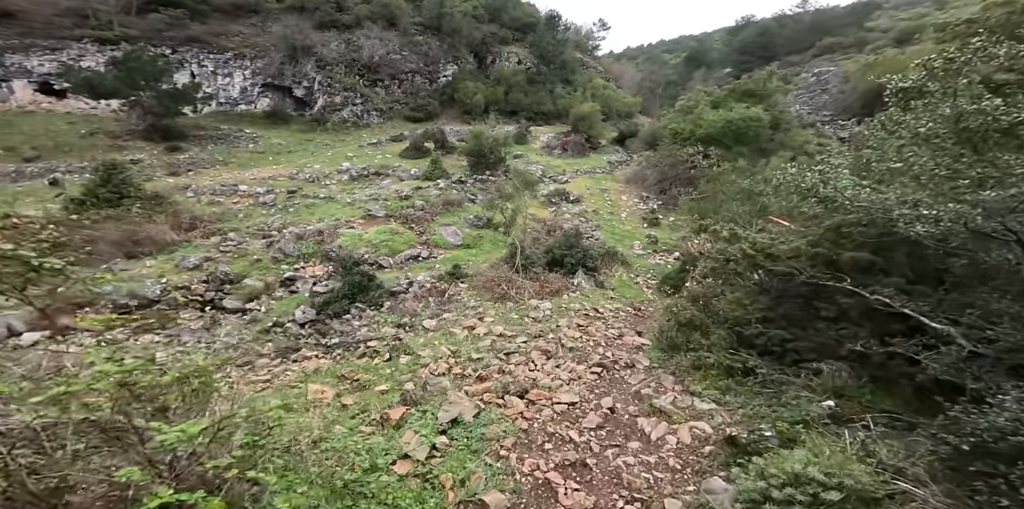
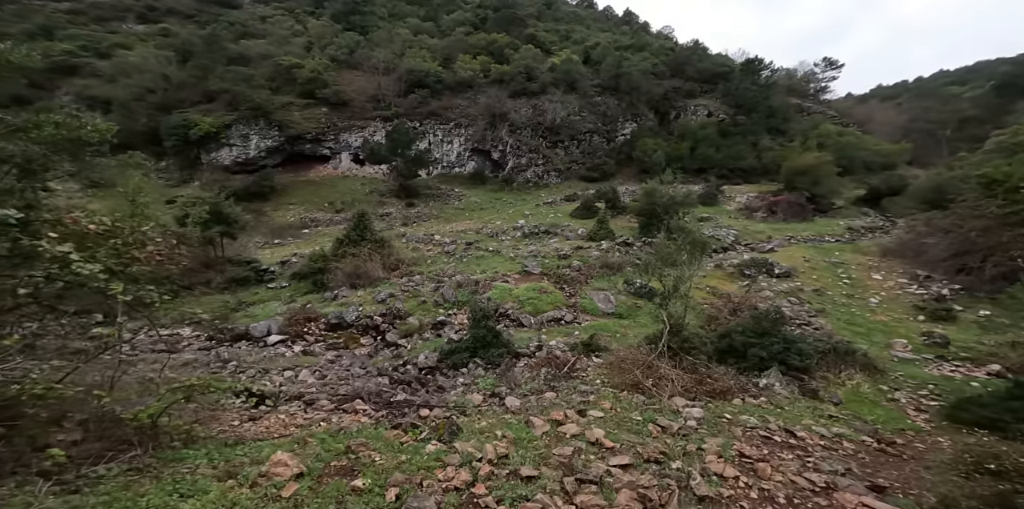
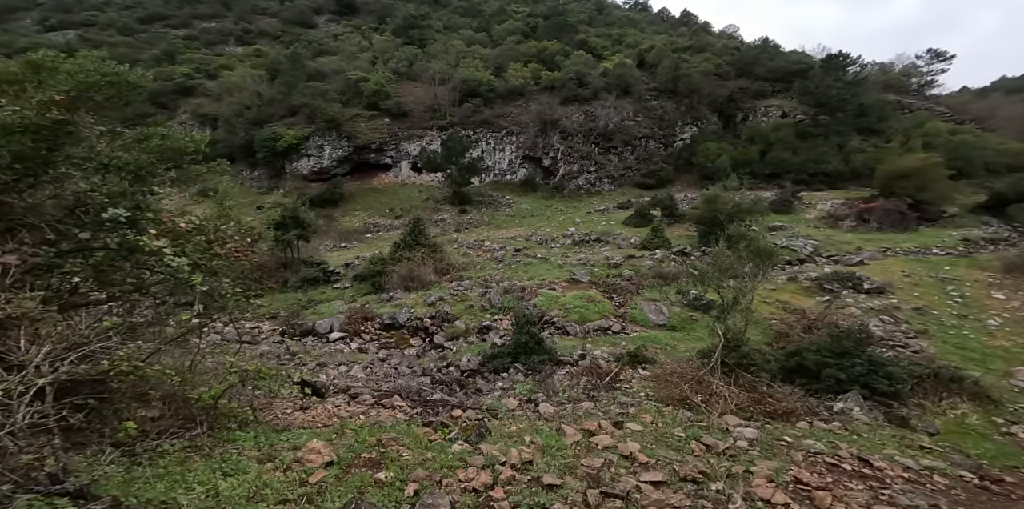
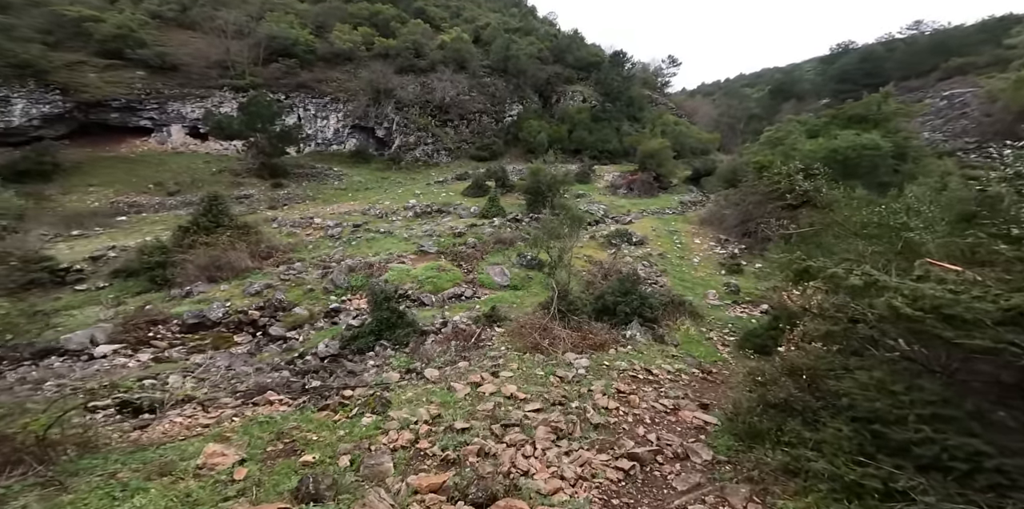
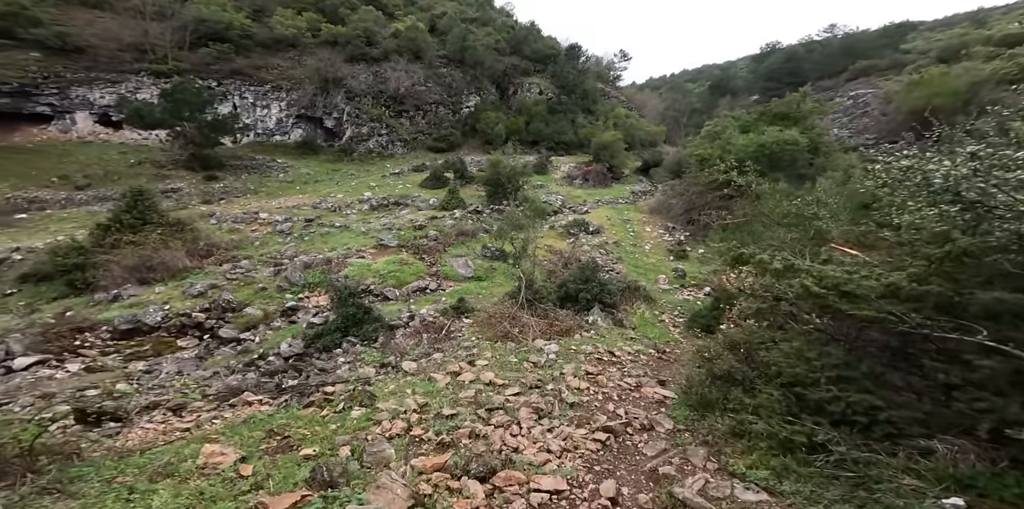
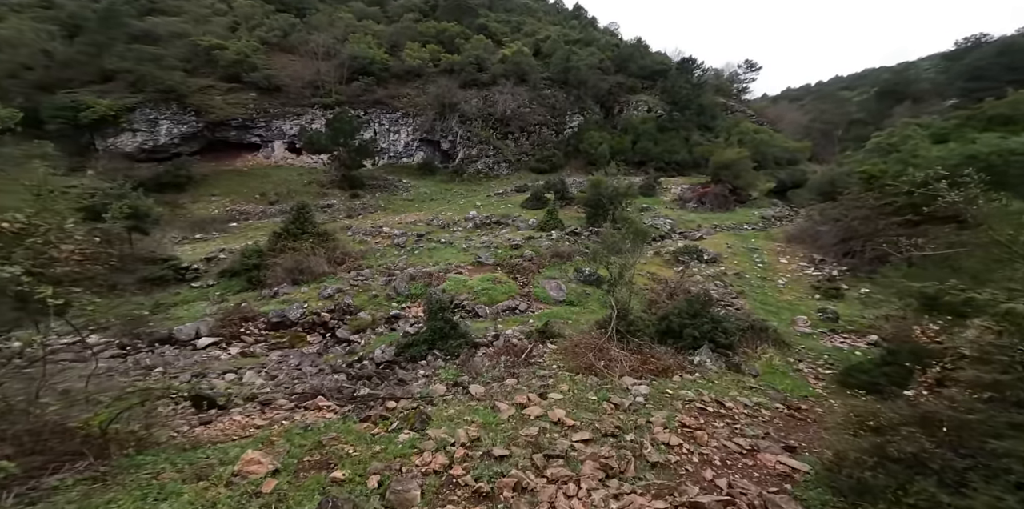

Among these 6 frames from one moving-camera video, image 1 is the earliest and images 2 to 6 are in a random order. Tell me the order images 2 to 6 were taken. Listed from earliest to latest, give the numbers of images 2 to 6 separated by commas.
5, 4, 6, 2, 3
